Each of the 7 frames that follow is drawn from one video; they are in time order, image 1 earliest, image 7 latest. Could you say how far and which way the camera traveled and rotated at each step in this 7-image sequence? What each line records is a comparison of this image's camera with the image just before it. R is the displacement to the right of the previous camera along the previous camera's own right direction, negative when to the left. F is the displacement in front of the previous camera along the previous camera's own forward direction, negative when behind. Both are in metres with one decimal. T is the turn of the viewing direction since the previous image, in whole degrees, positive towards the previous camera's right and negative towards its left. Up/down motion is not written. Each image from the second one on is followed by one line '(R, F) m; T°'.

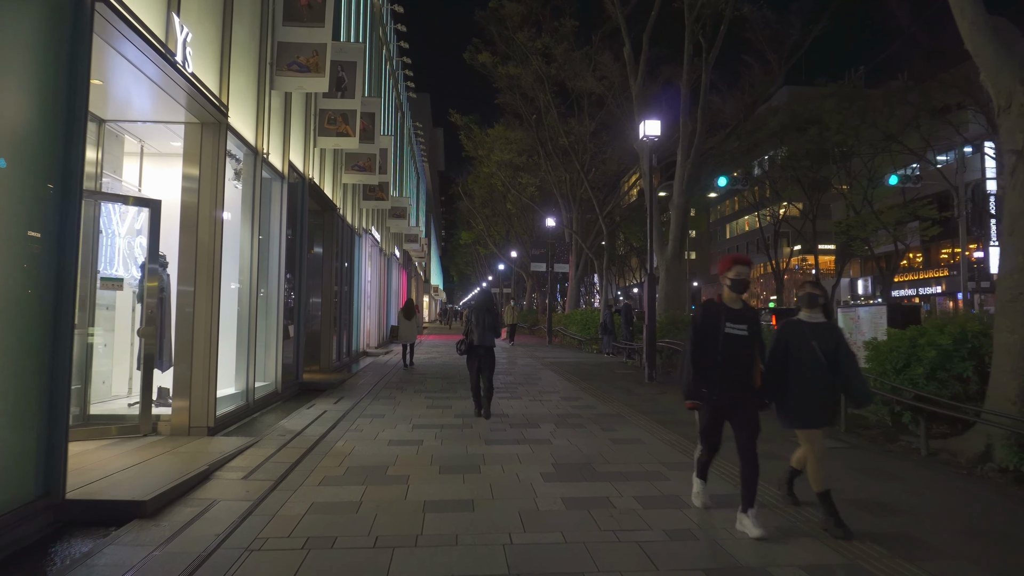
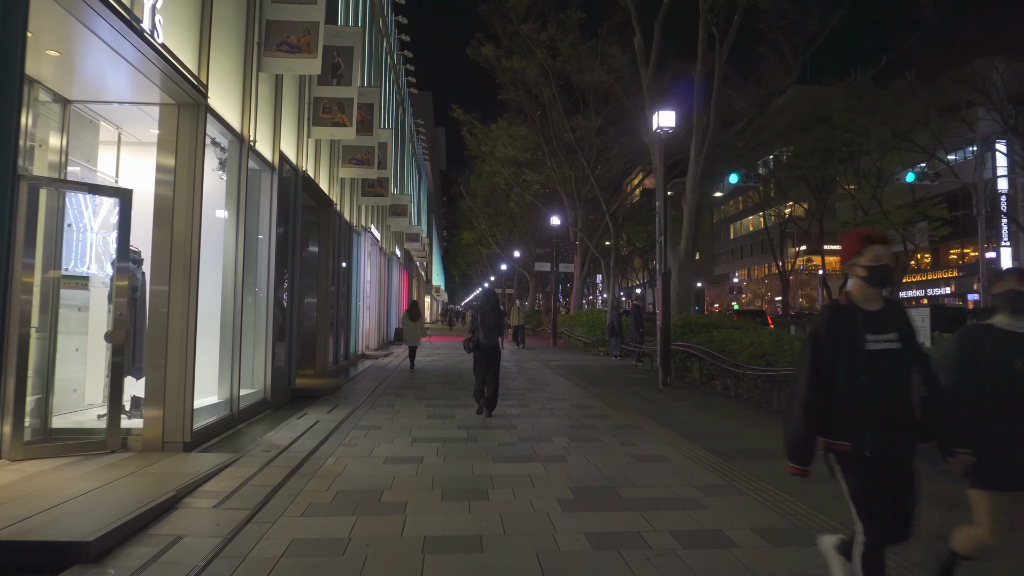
(-0.1, +0.7) m; 0°
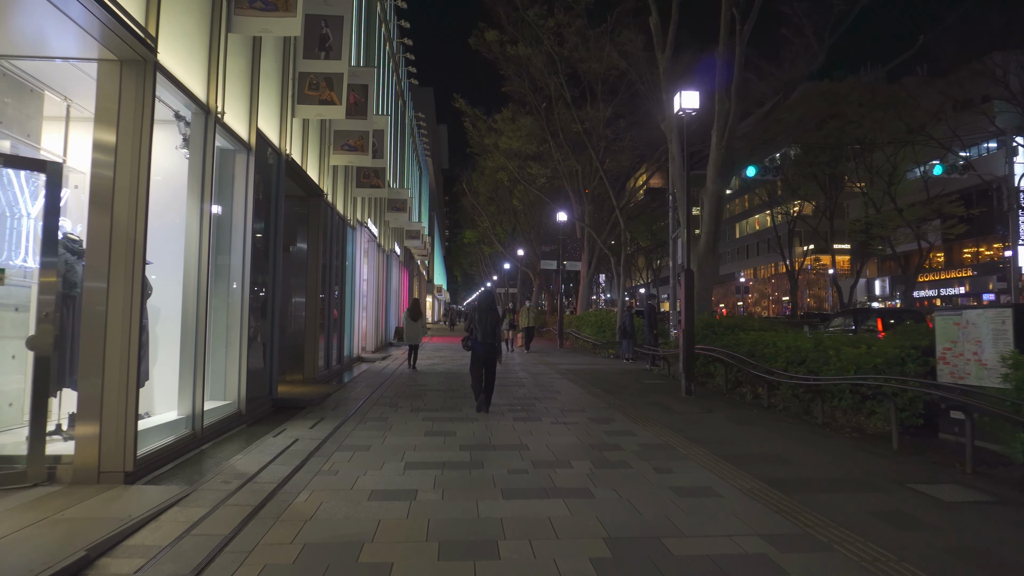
(-0.1, +1.2) m; 0°
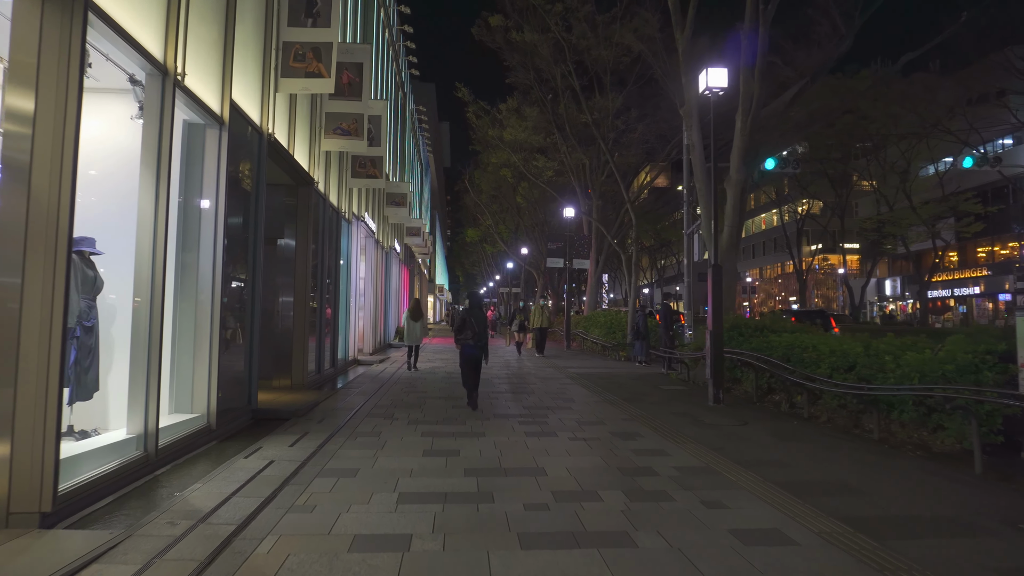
(-0.1, +1.1) m; 0°
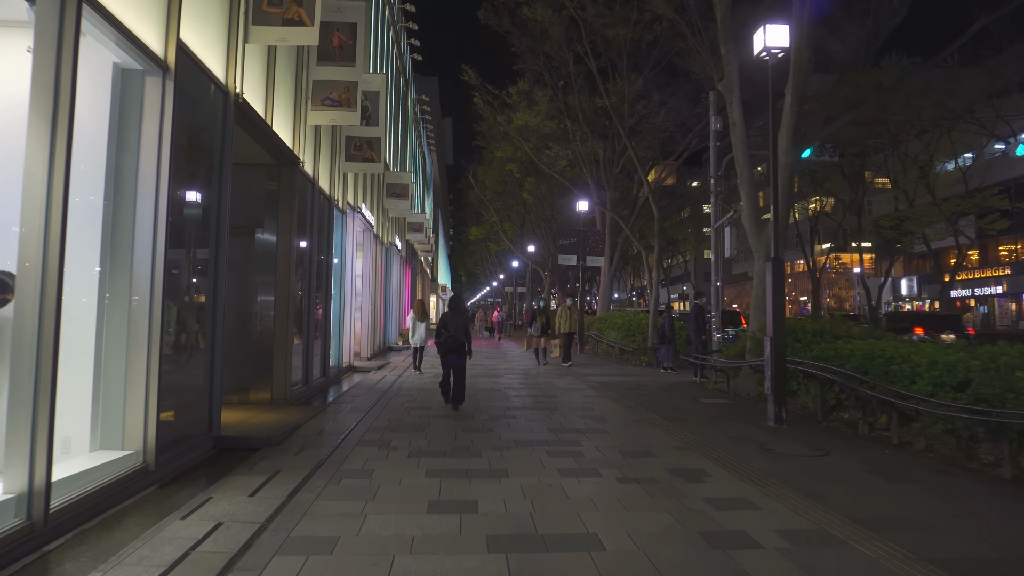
(-0.2, +1.7) m; 0°
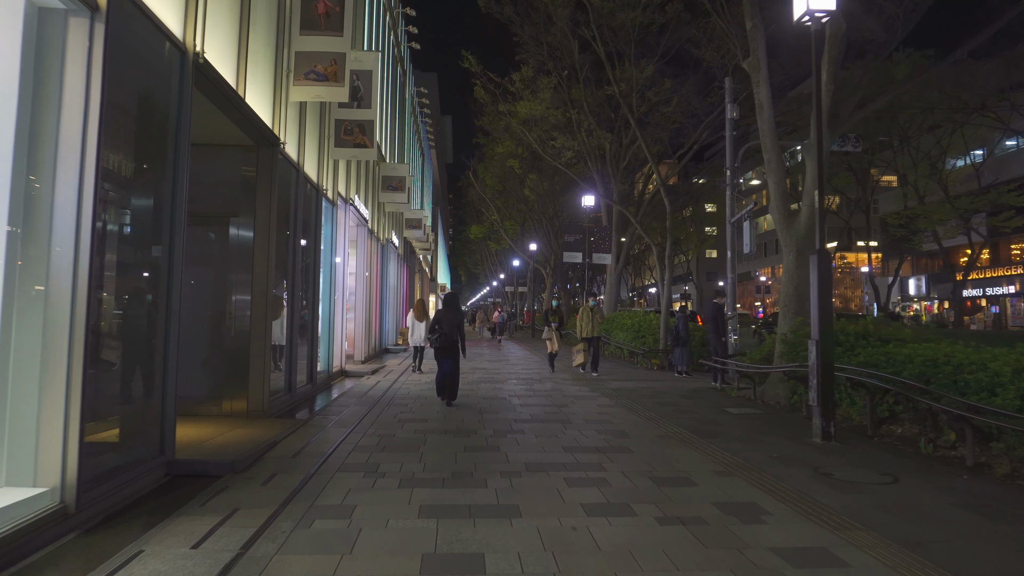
(-0.1, +1.1) m; 0°
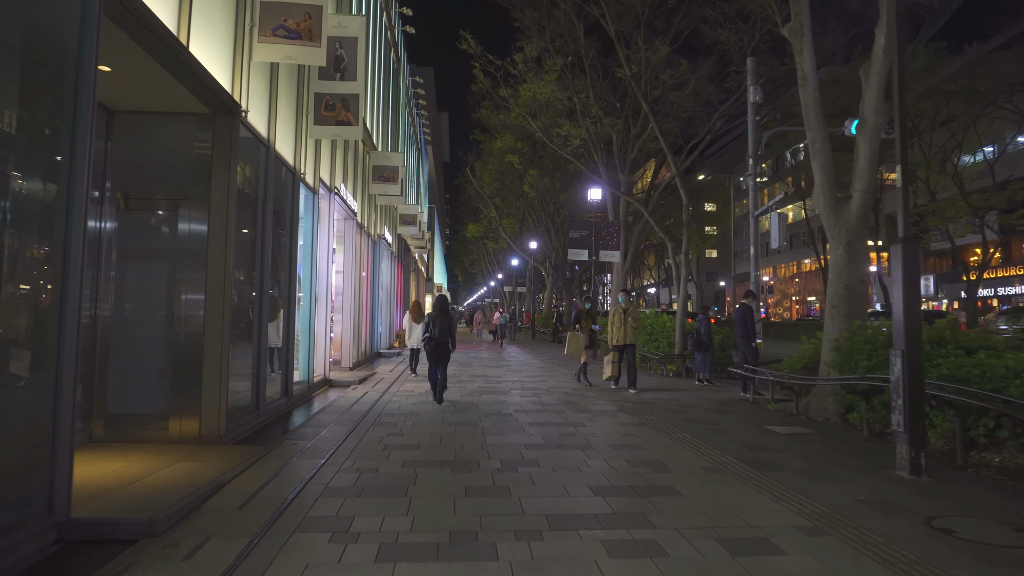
(-0.1, +1.5) m; 0°
